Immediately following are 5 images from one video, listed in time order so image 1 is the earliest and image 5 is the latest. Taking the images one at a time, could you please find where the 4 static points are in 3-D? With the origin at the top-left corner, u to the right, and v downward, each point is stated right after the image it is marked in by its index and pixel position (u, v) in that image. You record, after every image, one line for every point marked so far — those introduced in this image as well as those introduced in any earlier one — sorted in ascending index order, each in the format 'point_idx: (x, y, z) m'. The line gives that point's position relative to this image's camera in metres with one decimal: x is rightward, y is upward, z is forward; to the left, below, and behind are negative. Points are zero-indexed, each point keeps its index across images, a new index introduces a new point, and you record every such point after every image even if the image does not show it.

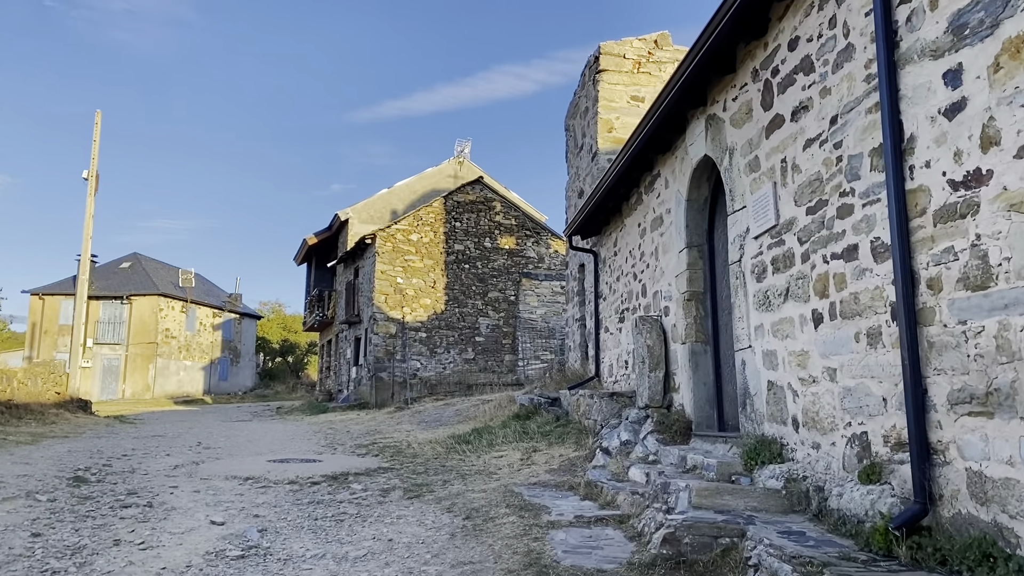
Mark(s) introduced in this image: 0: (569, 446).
0: (+0.4, -1.2, +6.3) m
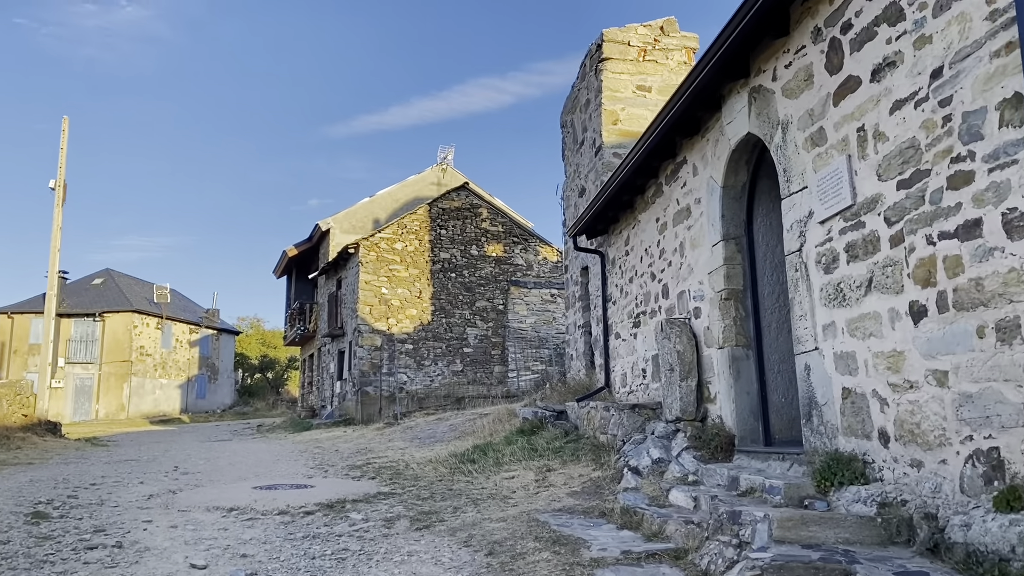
0: (+0.5, -1.2, +5.7) m
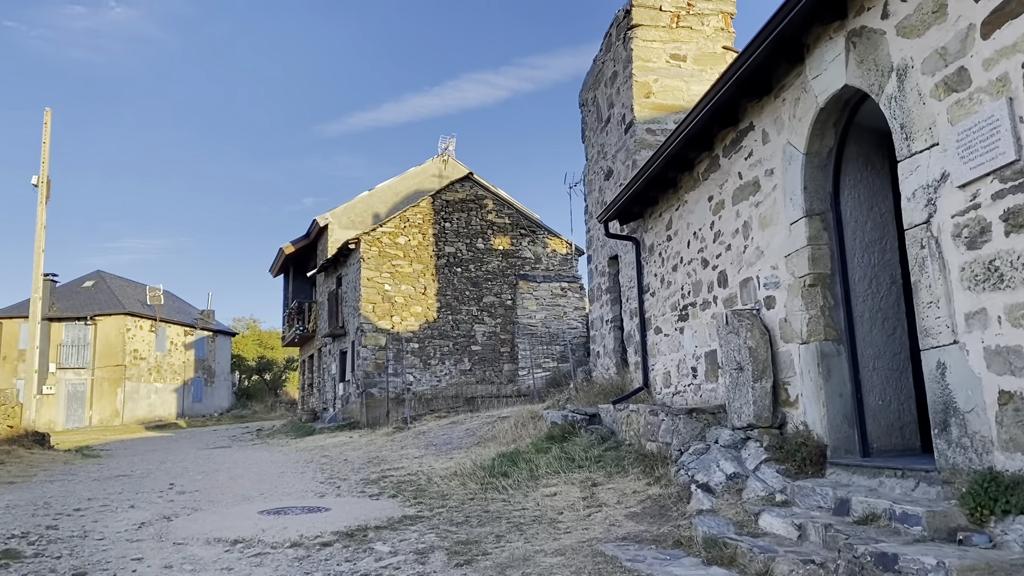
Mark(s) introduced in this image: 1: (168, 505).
0: (+0.7, -1.1, +5.0) m
1: (-2.2, -1.4, +5.6) m
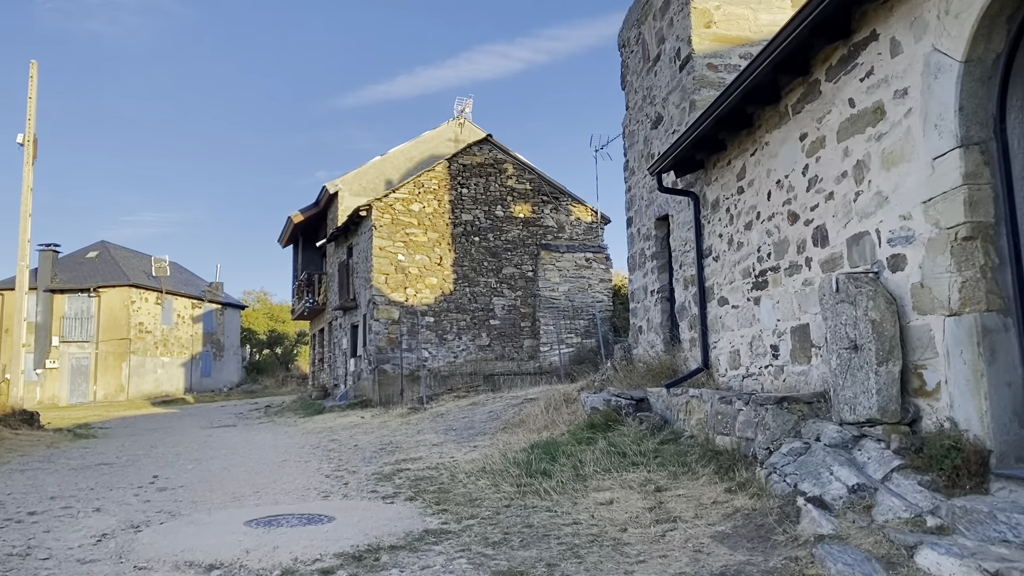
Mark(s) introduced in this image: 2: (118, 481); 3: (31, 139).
0: (+1.0, -0.9, +4.0) m
1: (-2.0, -1.2, +4.7) m
2: (-2.6, -1.3, +5.8) m
3: (-6.3, +2.0, +11.5) m
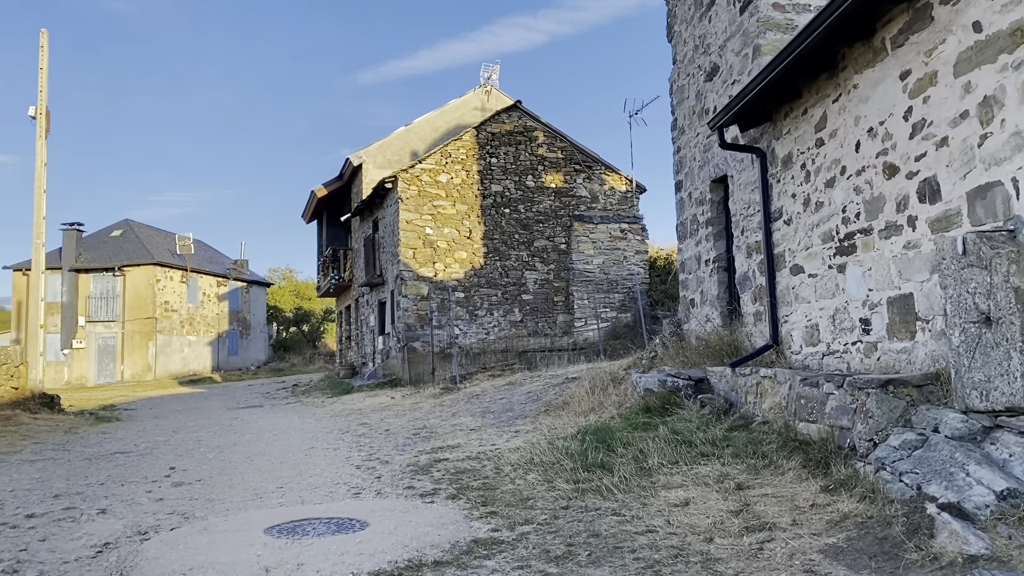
0: (+1.2, -0.8, +3.5) m
1: (-1.7, -1.1, +4.2) m
2: (-2.3, -1.1, +5.4) m
3: (-5.9, +2.2, +11.1) m
